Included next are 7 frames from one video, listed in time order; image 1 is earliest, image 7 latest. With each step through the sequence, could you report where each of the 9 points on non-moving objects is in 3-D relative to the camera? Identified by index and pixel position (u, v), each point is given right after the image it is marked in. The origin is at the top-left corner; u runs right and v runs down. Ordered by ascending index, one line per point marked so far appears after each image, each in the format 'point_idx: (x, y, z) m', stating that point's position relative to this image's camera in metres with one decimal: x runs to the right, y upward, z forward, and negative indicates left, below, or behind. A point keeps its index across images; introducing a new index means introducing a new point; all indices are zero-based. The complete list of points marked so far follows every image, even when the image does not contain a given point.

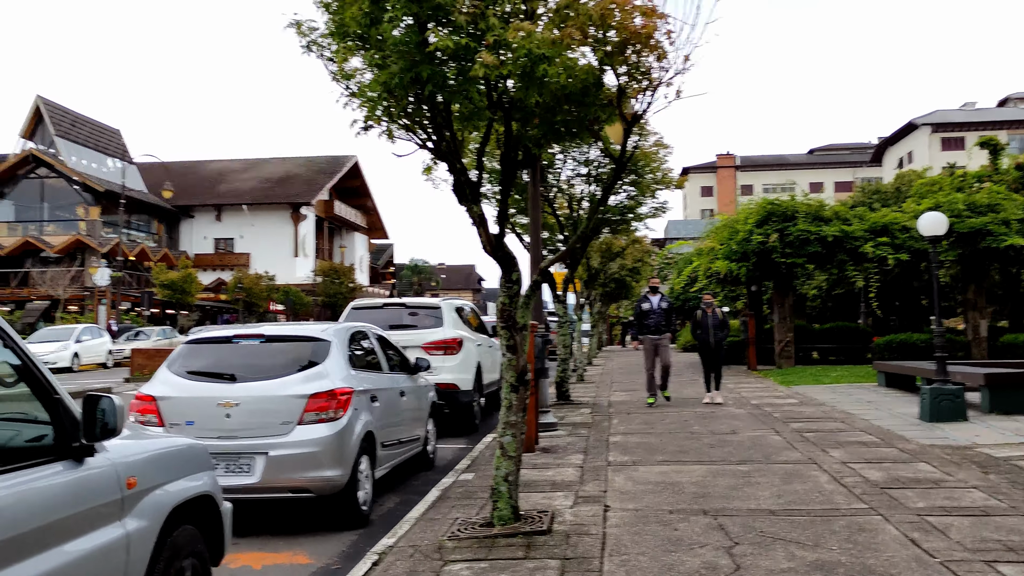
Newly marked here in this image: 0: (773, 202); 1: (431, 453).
0: (+5.4, +1.8, +19.6) m
1: (-0.8, -1.6, +8.9) m
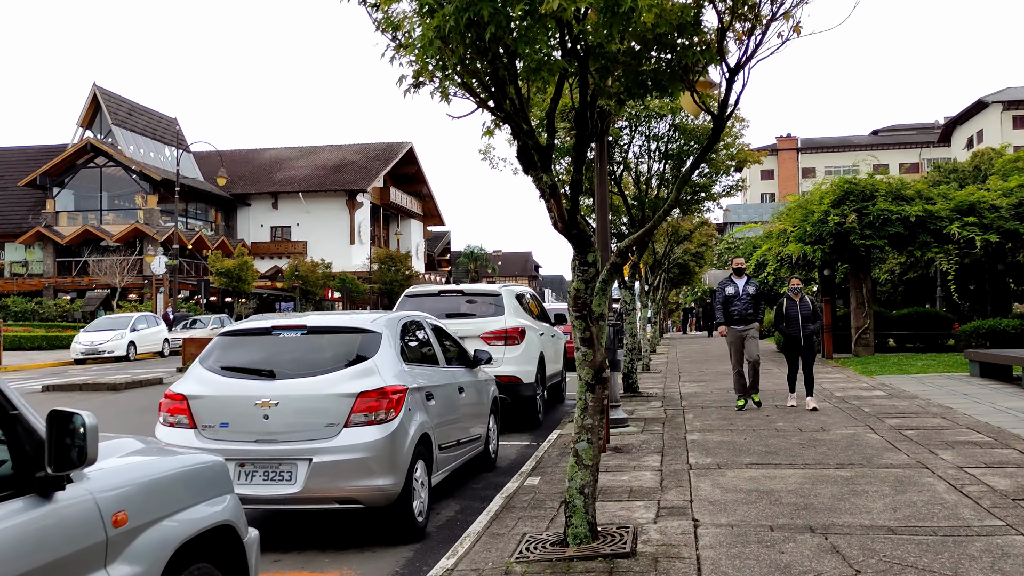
0: (+6.6, +2.1, +18.5) m
1: (-0.2, -1.4, +8.2) m
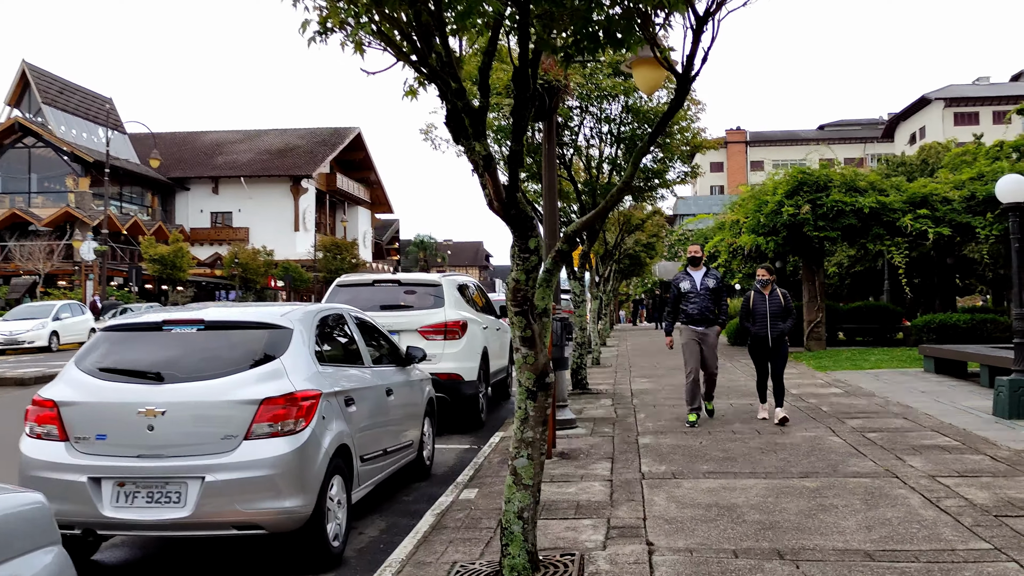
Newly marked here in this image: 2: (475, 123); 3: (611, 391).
0: (+5.6, +2.3, +18.1) m
1: (-0.7, -1.4, +7.5) m
2: (-0.1, +0.7, +3.8) m
3: (+1.3, -1.3, +12.0) m
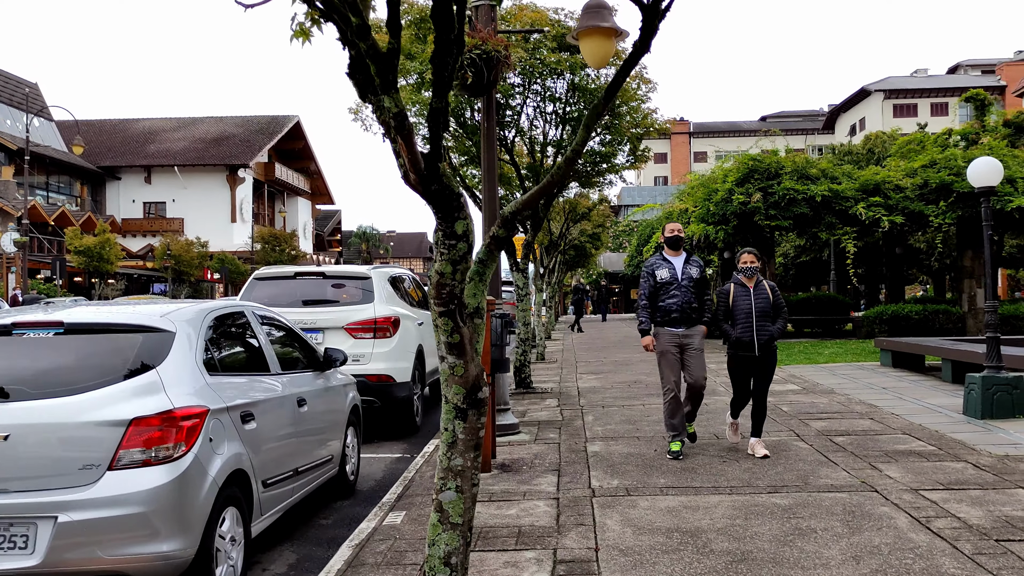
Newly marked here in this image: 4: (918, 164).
0: (+4.5, +2.4, +17.5) m
1: (-1.1, -1.3, +6.6) m
2: (-0.4, +0.7, +2.9) m
3: (+0.5, -1.2, +11.3) m
4: (+7.8, +2.4, +18.1) m
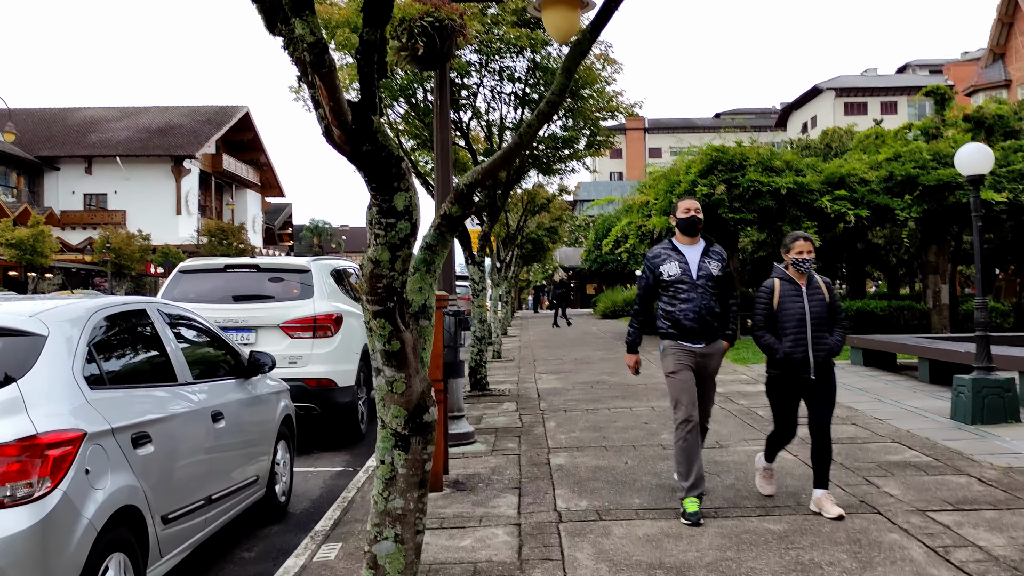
0: (+3.7, +2.5, +16.9) m
1: (-1.4, -1.3, +5.8) m
2: (-0.5, +0.7, +2.1) m
3: (0.0, -1.2, +10.5) m
4: (+6.9, +2.5, +17.7) m
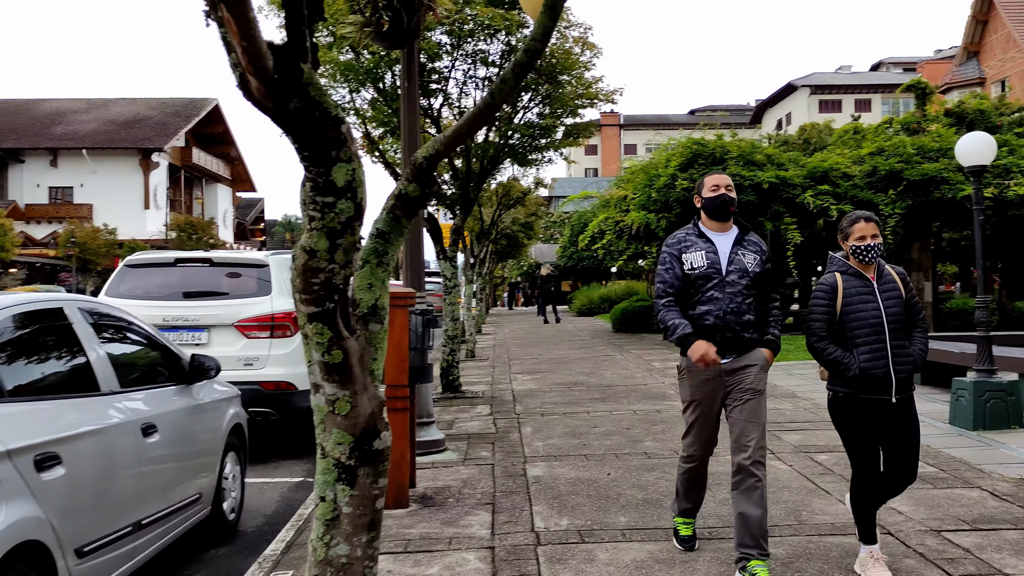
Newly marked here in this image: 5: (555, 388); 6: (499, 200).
0: (+3.3, +2.6, +16.5) m
1: (-1.5, -1.3, +5.2) m
2: (-0.6, +0.7, +1.6) m
3: (-0.2, -1.1, +10.0) m
4: (+6.5, +2.5, +17.3) m
5: (+0.5, -1.1, +10.2) m
6: (-0.3, +1.7, +18.4) m
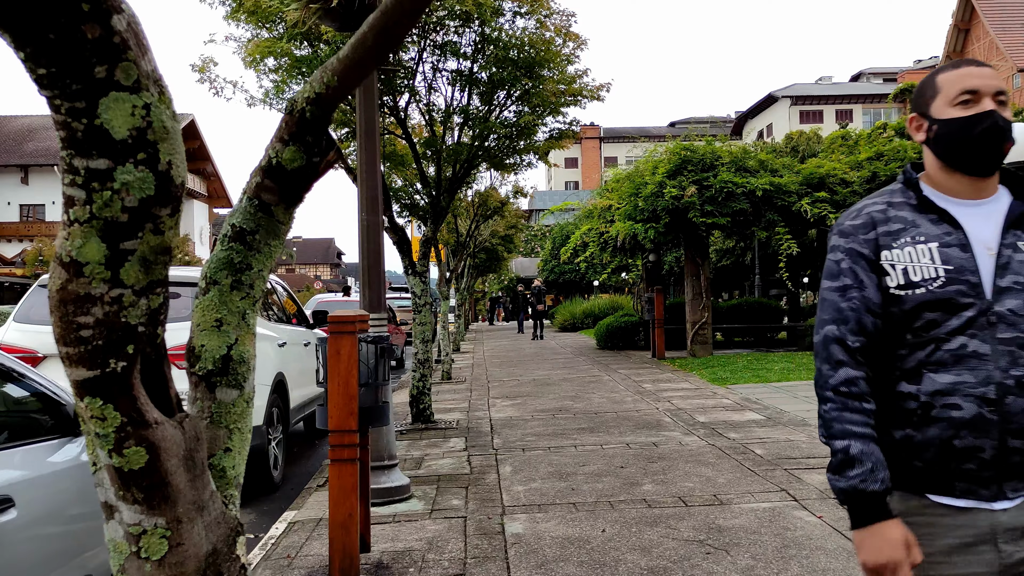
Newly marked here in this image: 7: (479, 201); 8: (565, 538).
0: (+2.9, +2.3, +15.6) m
1: (-1.7, -1.4, +4.2) m
2: (-0.6, +0.6, +0.6) m
3: (-0.5, -1.3, +9.0) m
4: (+6.1, +2.3, +16.5) m
5: (+0.3, -1.3, +9.2) m
6: (-0.7, +1.4, +17.4) m
7: (-0.6, +1.5, +16.7) m
8: (+0.3, -1.3, +4.9) m
